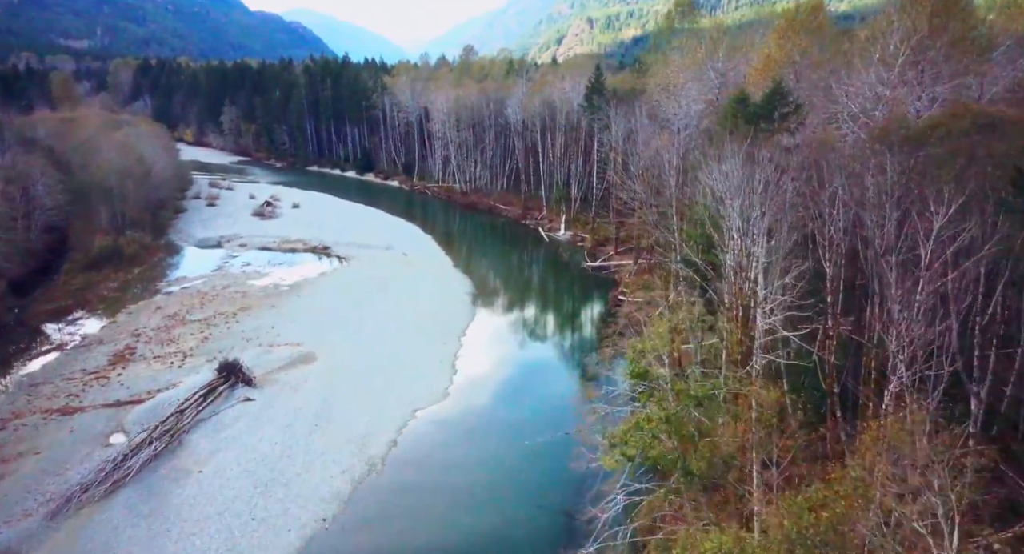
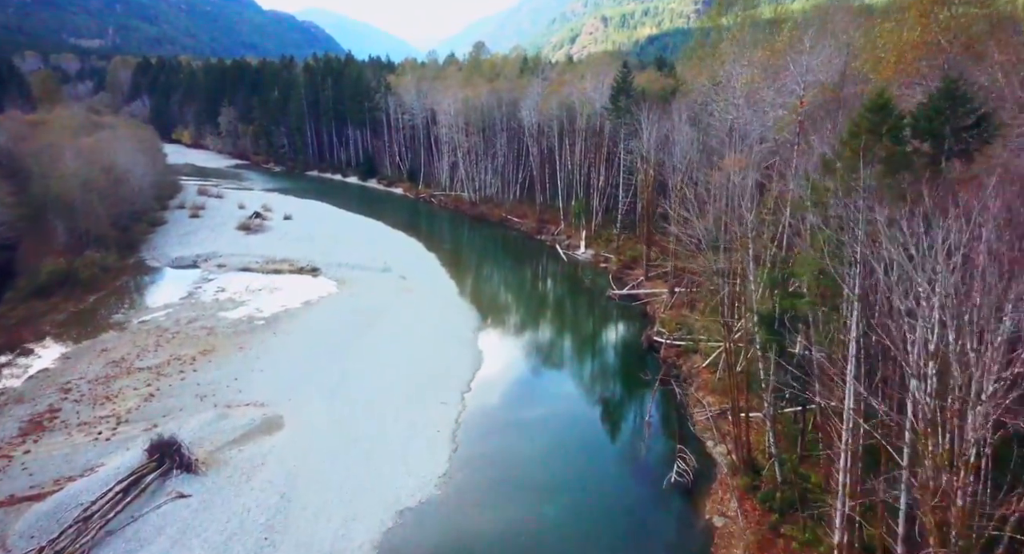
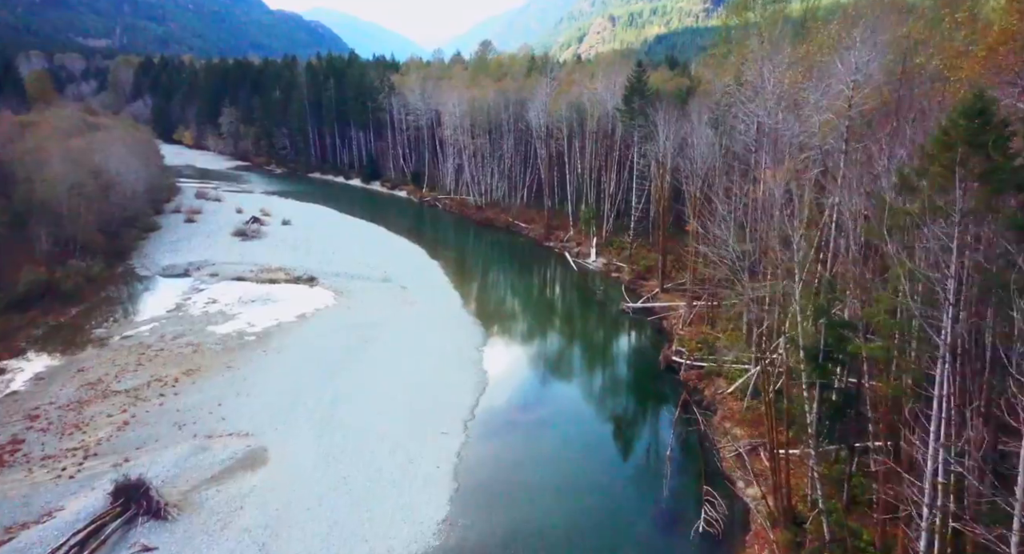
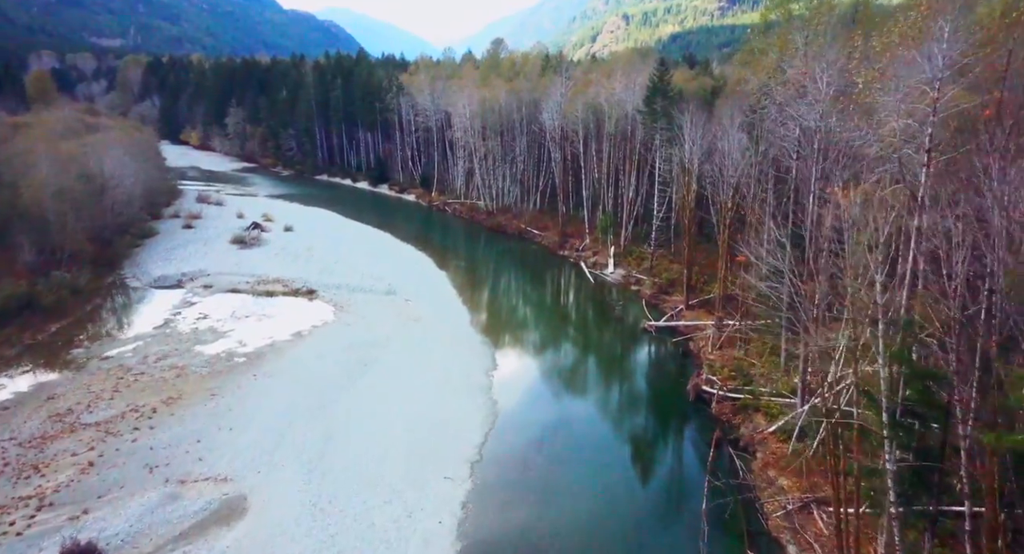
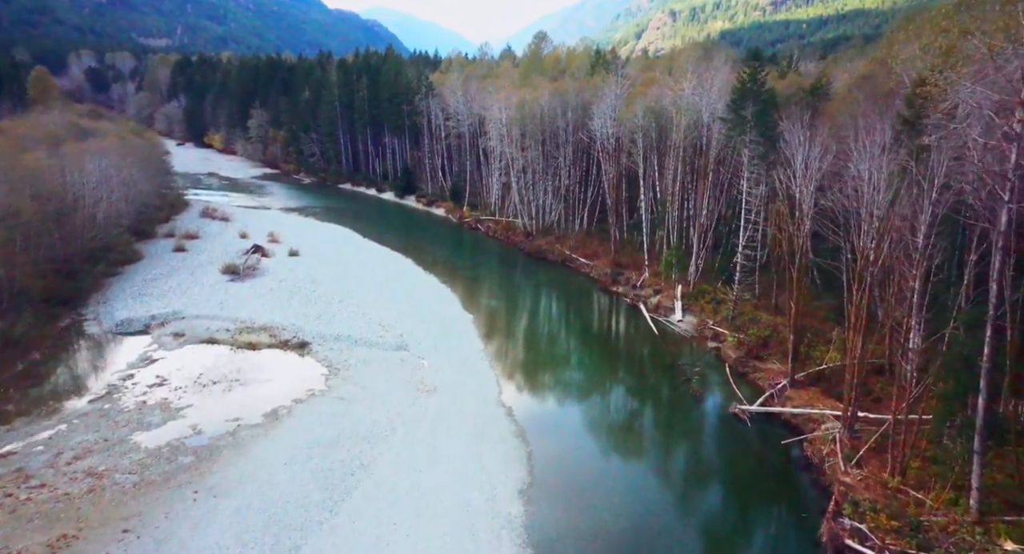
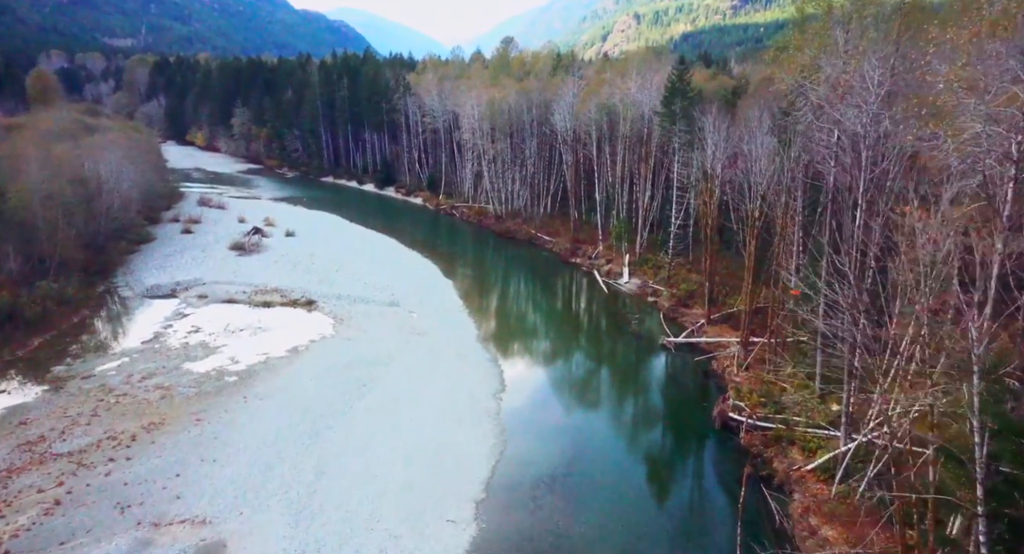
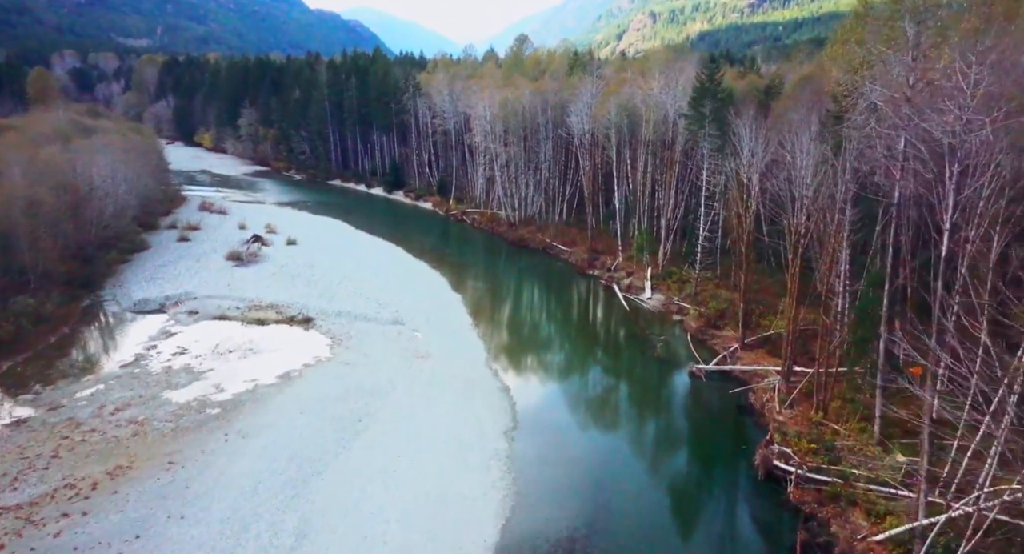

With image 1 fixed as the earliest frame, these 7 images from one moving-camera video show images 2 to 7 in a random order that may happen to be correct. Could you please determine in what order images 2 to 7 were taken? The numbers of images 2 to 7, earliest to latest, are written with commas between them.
2, 3, 4, 6, 7, 5
